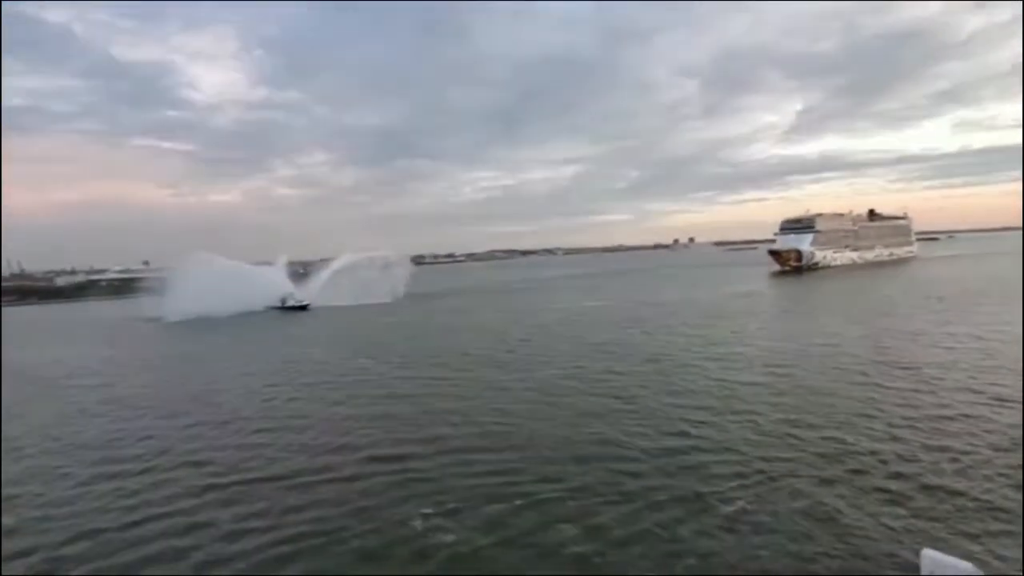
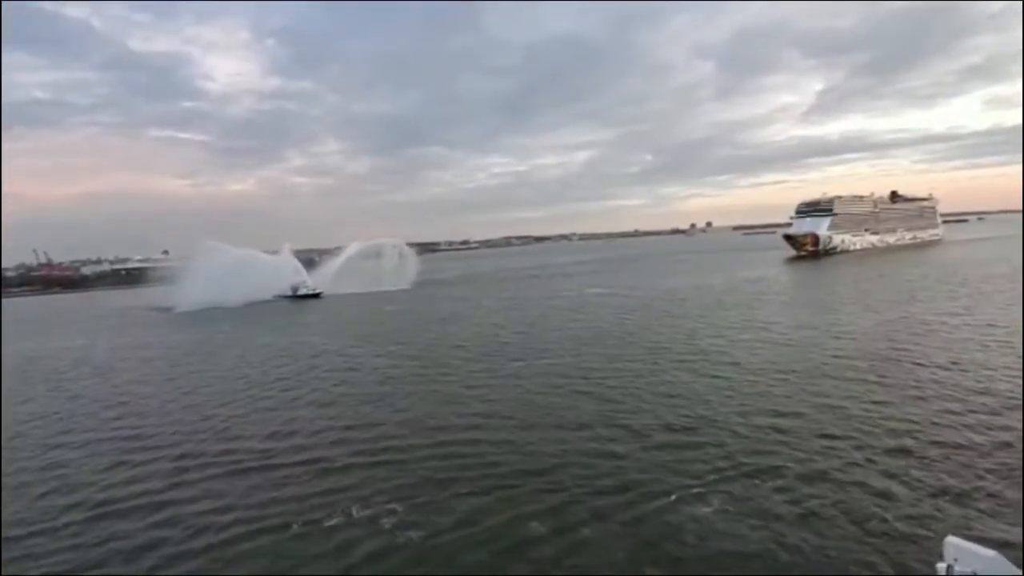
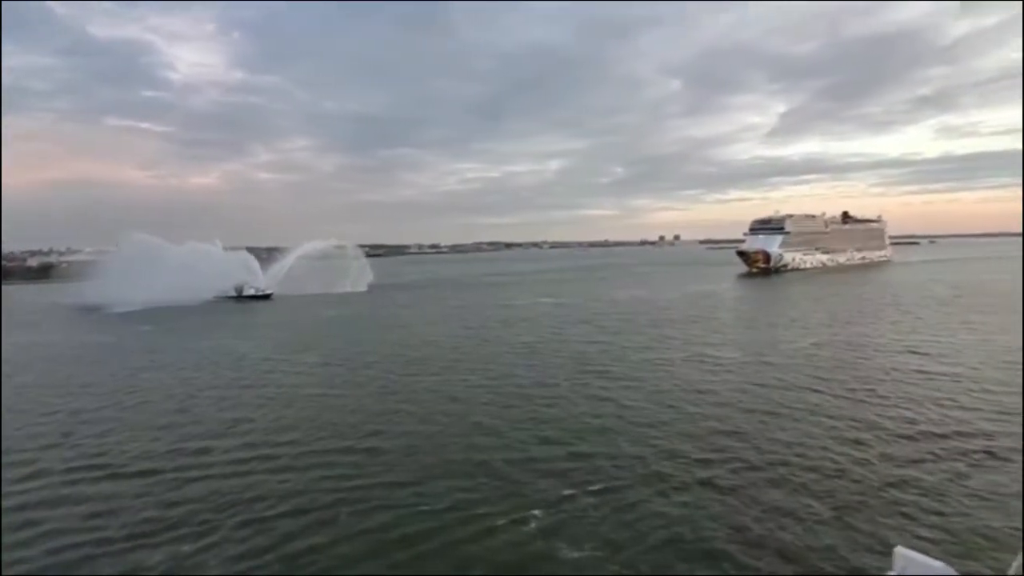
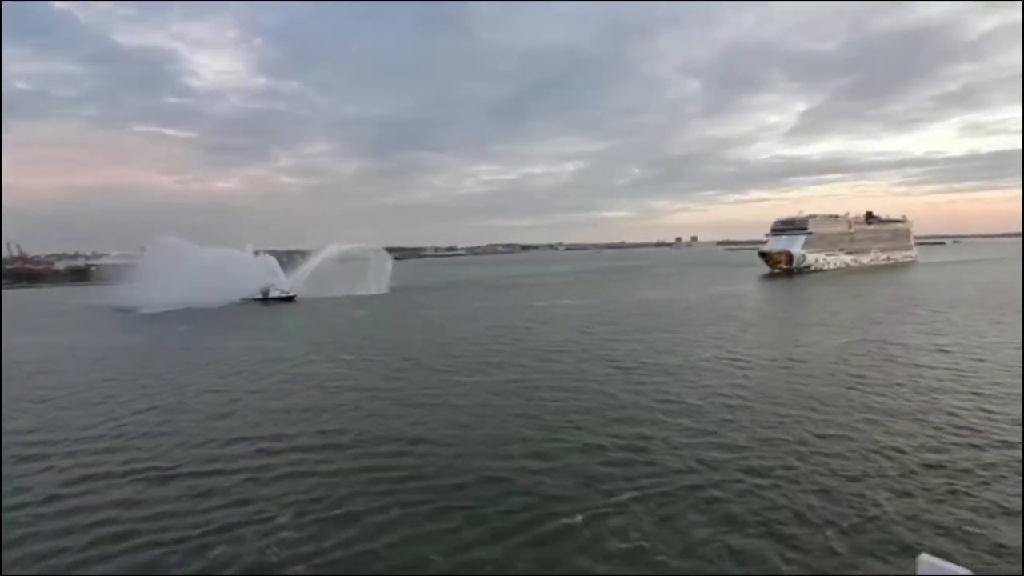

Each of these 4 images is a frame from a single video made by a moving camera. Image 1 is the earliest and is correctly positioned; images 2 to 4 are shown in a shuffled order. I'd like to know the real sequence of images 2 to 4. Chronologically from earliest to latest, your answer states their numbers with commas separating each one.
2, 4, 3
